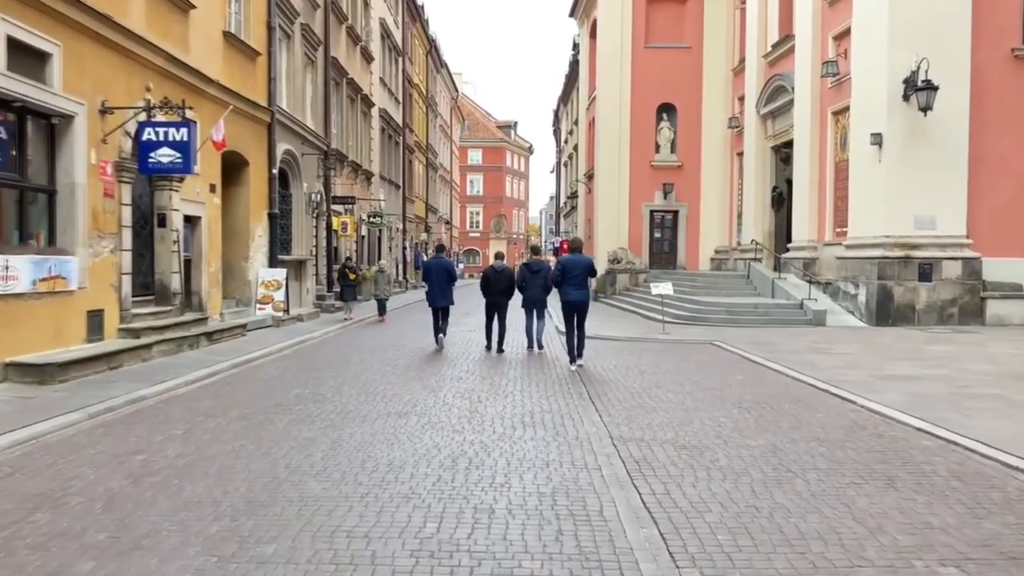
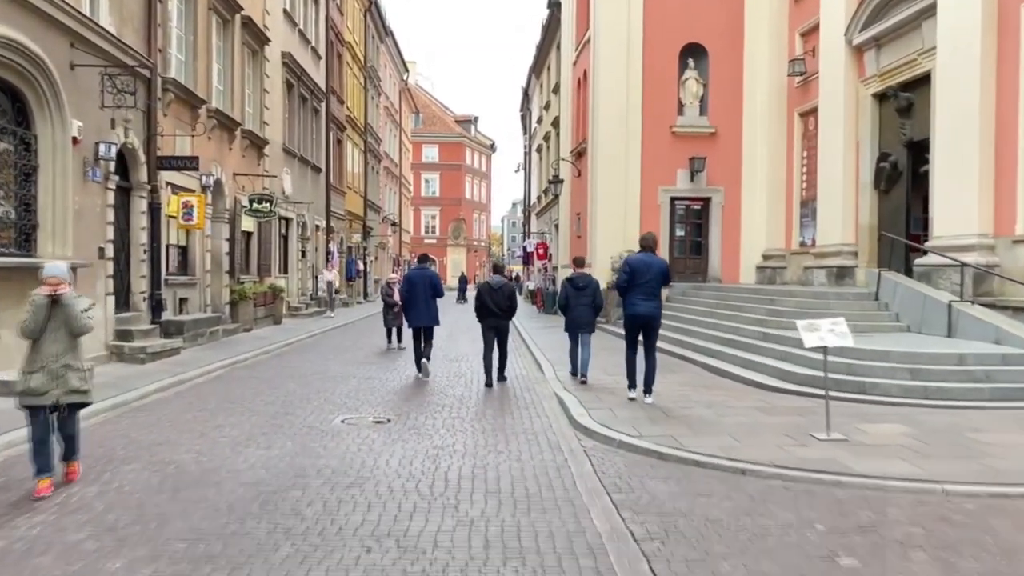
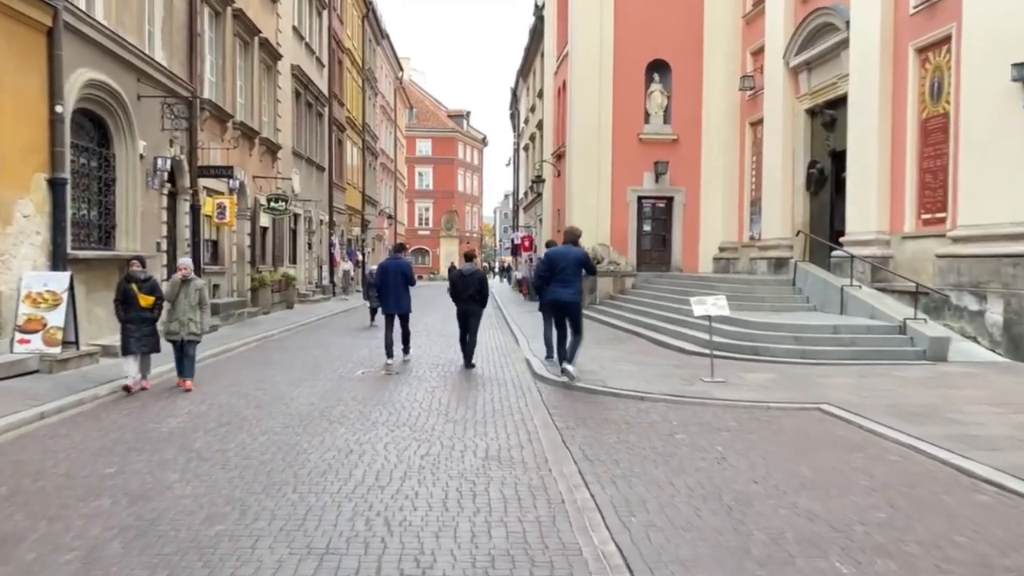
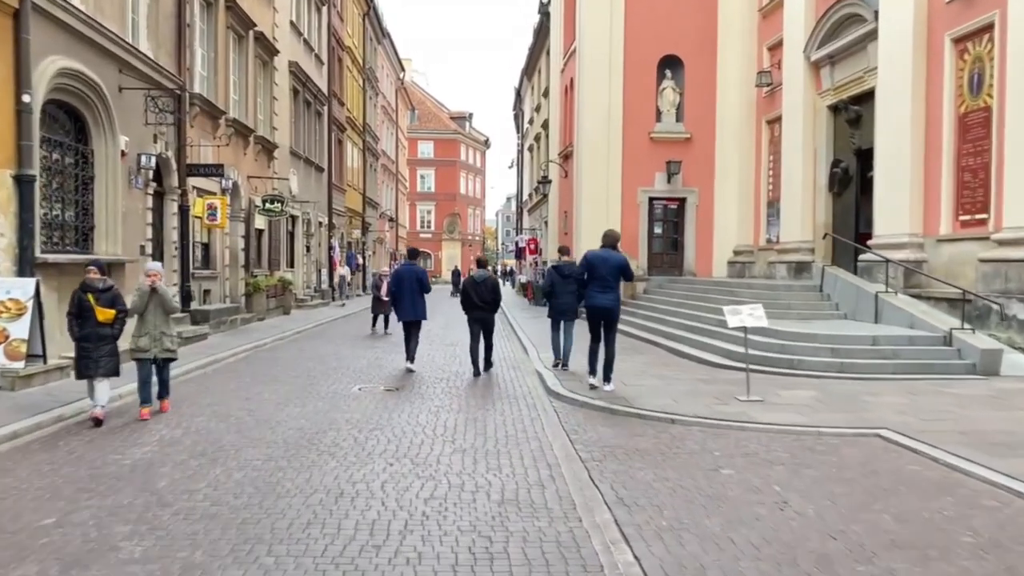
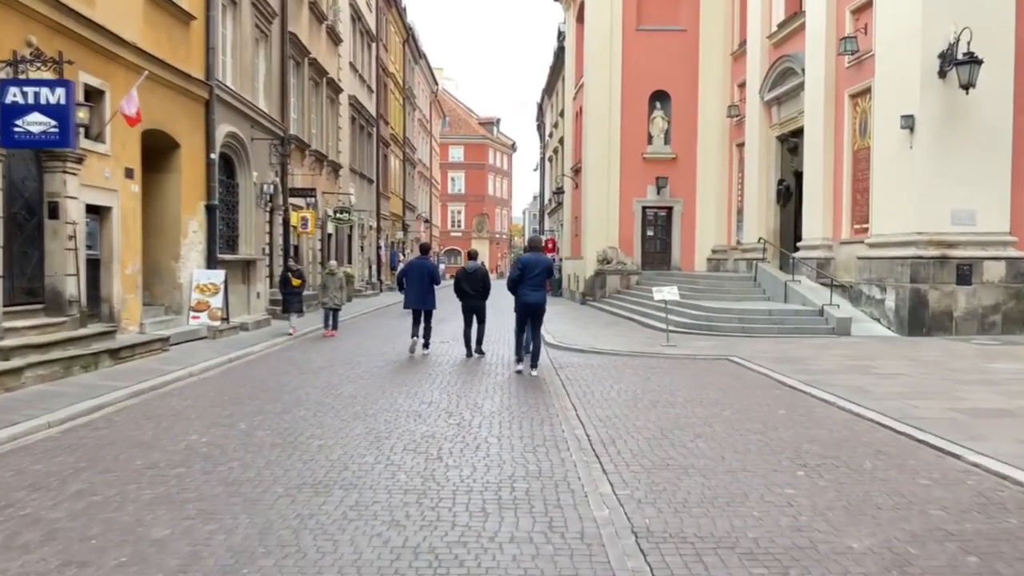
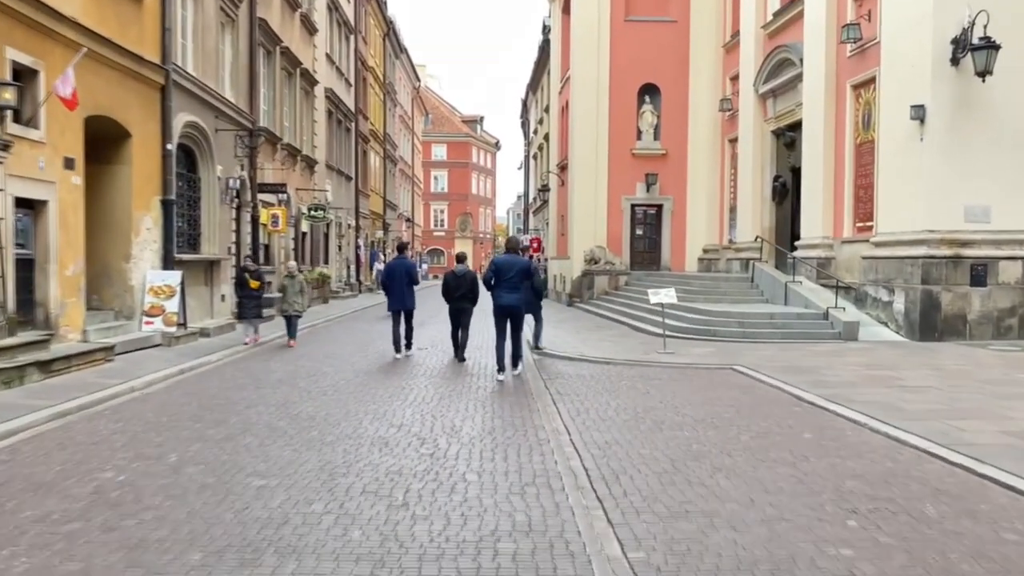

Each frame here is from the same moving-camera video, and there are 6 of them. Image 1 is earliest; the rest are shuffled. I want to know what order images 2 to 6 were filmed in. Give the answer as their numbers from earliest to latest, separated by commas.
5, 6, 3, 4, 2
